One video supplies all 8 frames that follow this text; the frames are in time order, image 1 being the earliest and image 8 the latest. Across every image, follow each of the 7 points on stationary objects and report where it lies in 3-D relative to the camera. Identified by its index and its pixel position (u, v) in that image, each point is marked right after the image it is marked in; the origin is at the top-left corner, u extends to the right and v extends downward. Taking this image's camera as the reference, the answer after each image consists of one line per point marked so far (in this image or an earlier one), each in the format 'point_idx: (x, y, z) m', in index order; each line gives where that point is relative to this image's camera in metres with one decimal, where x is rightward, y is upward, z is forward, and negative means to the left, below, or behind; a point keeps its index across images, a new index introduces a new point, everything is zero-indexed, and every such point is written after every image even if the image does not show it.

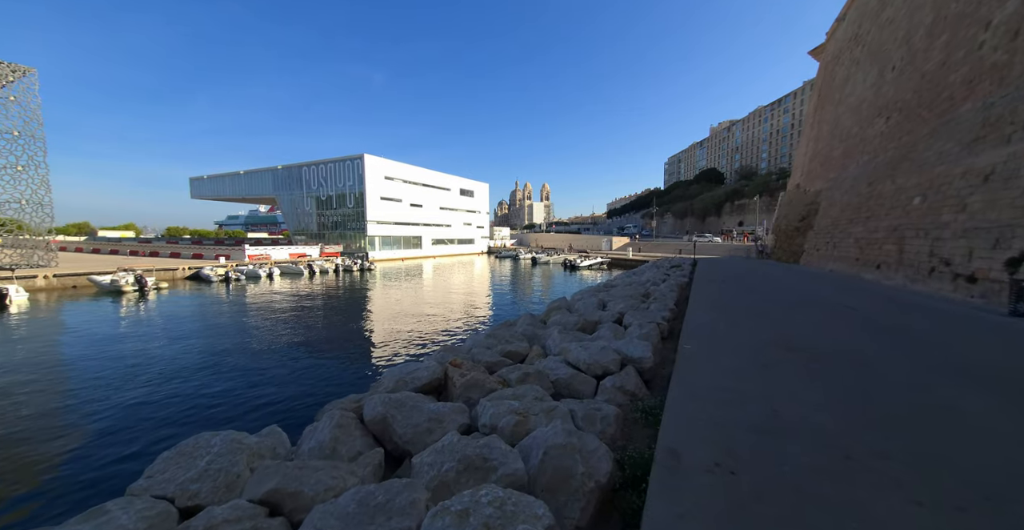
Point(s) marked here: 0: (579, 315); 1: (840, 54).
0: (+0.8, -0.6, +4.1) m
1: (+15.8, +10.1, +16.2) m
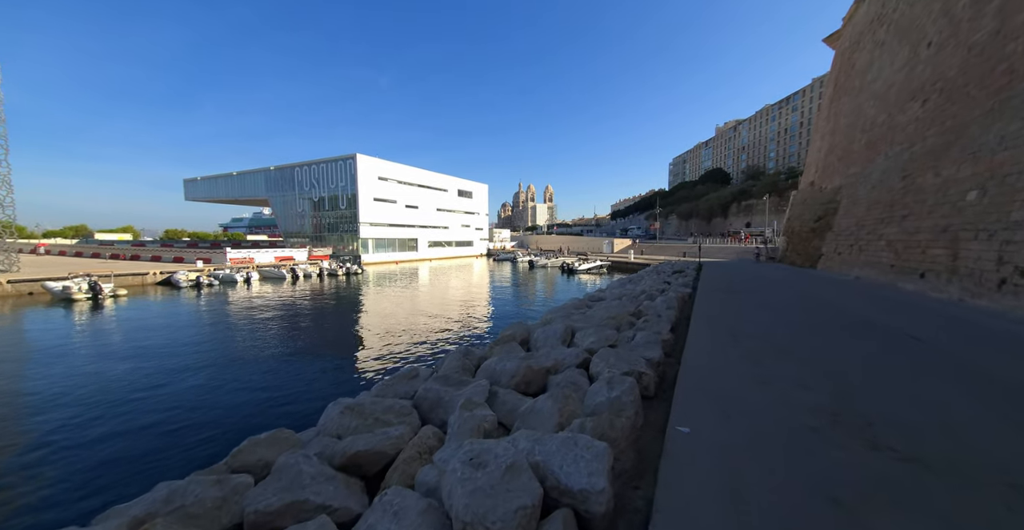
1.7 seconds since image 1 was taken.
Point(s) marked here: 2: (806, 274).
0: (+0.1, -0.8, +2.8) m
1: (+15.3, +9.9, +14.8) m
2: (+10.3, -0.3, +11.9) m
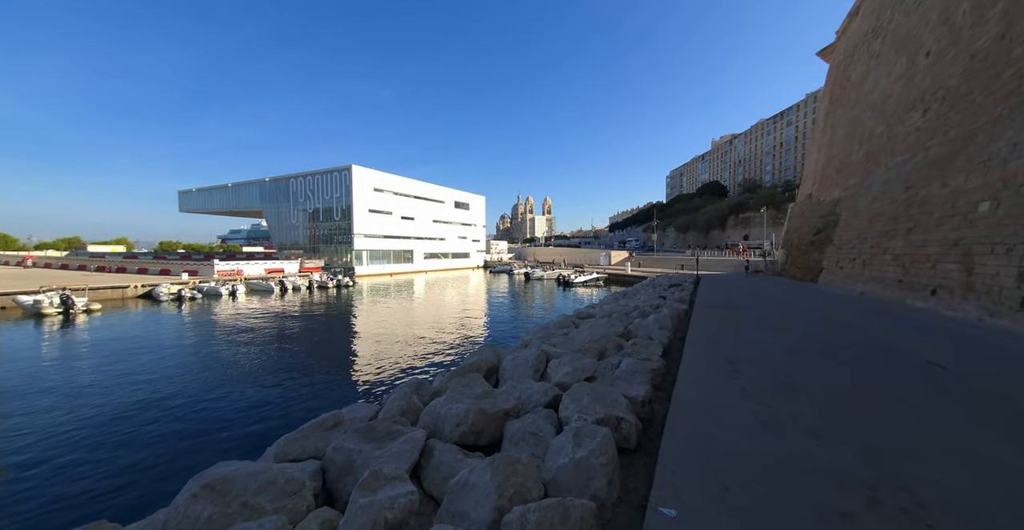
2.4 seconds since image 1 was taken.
0: (-0.2, -0.9, +2.3) m
1: (+14.9, +9.3, +14.7) m
2: (+10.0, -0.8, +11.5) m
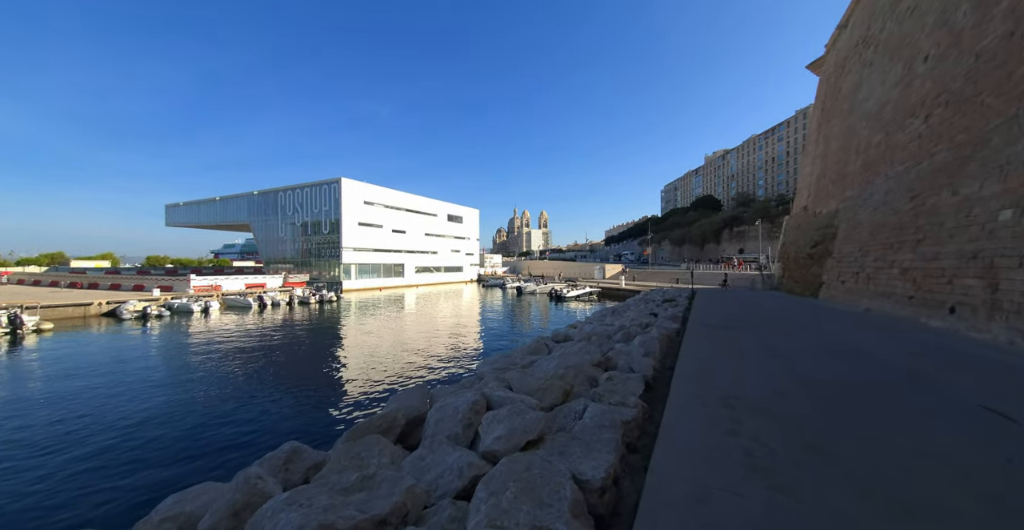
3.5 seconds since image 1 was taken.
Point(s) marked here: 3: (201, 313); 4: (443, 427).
0: (-0.7, -1.0, +1.5) m
1: (+14.3, +8.7, +14.5) m
2: (+9.4, -1.3, +10.8) m
3: (-18.4, -2.8, +20.0) m
4: (-0.4, -1.0, +2.1) m
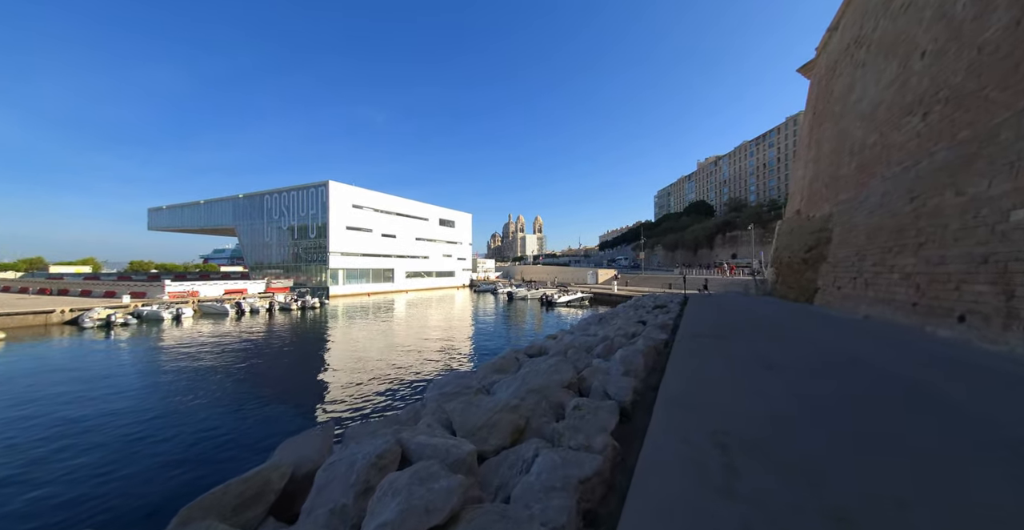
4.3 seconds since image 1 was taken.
0: (-1.1, -1.0, +1.0) m
1: (+13.8, +8.5, +14.3) m
2: (+8.9, -1.4, +10.4) m
3: (-19.1, -3.1, +19.1) m
4: (-0.8, -1.0, +1.6) m
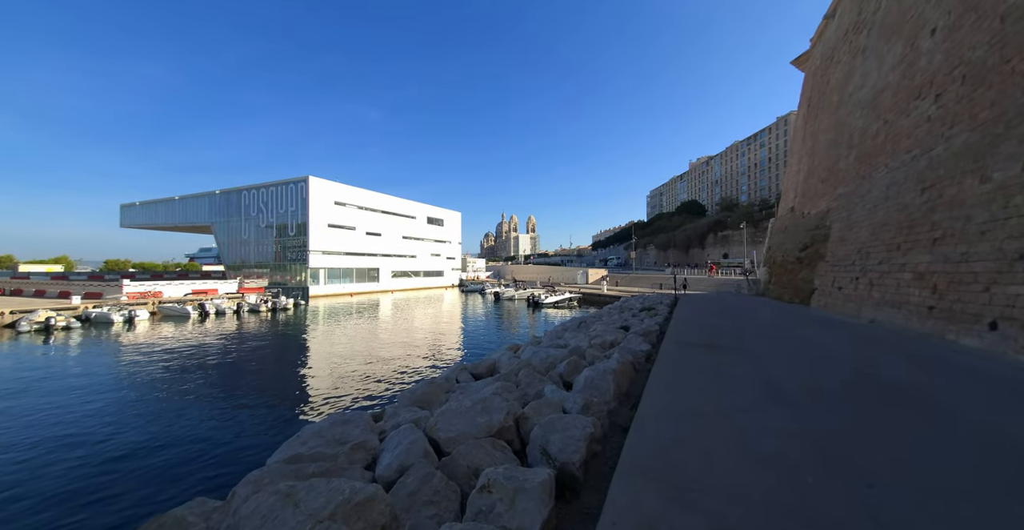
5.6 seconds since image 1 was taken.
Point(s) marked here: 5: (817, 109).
0: (-1.6, -1.0, 0.0) m
1: (+12.9, +8.5, +13.6) m
2: (+8.2, -1.4, +9.6) m
3: (-20.0, -3.0, +17.8) m
4: (-1.4, -1.0, +0.6) m
5: (+13.5, +6.9, +15.0) m
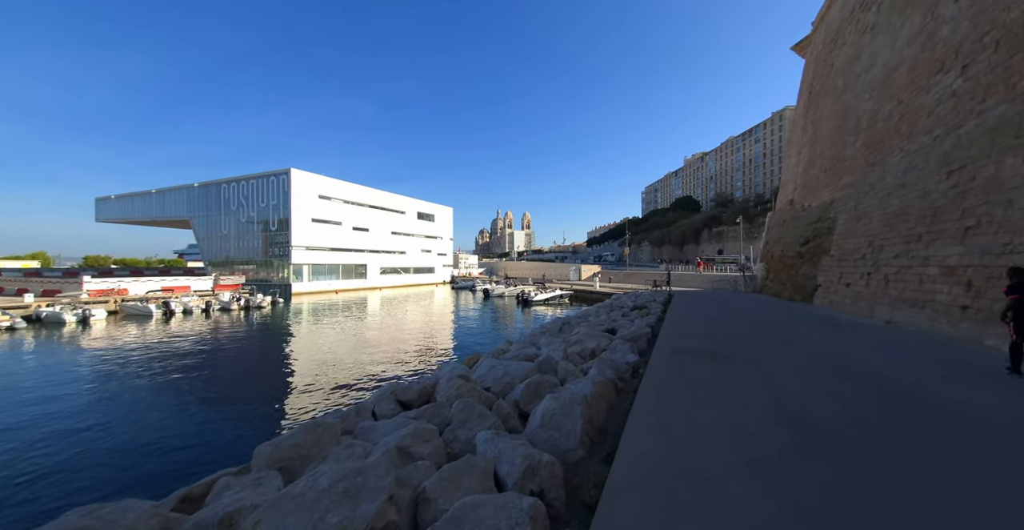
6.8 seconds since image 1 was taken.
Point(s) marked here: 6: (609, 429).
0: (-2.1, -0.9, -0.9) m
1: (+12.3, +8.7, +12.7) m
2: (+7.6, -1.2, +8.8) m
3: (-20.6, -2.8, +16.6) m
4: (-1.8, -1.0, -0.3) m
5: (+12.9, +7.1, +14.2) m
6: (+0.8, -1.2, +2.6) m
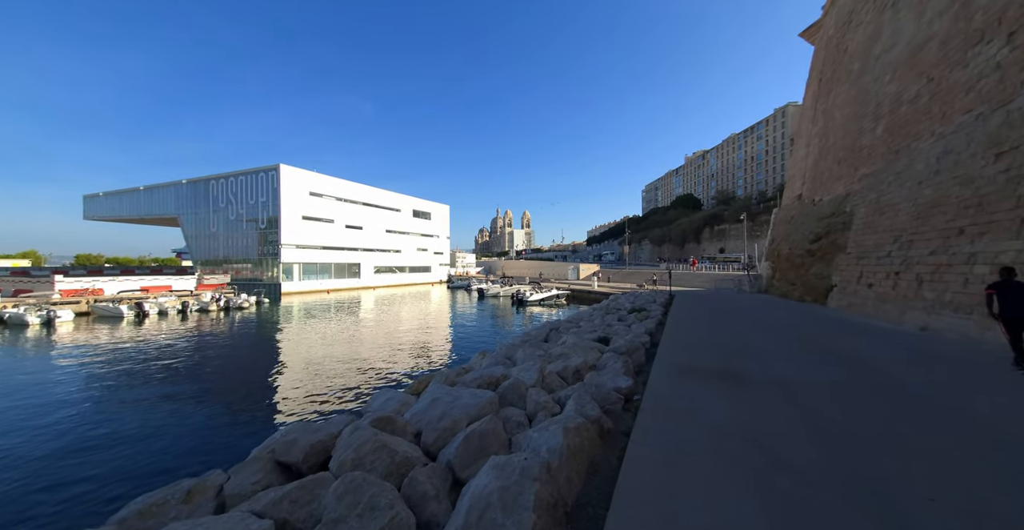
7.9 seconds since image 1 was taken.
0: (-2.4, -0.9, -1.8) m
1: (+12.0, +8.8, +11.8) m
2: (+7.3, -1.2, +7.9) m
3: (-21.0, -2.8, +15.8) m
4: (-2.2, -1.0, -1.2) m
5: (+12.6, +7.2, +13.3) m
6: (+0.4, -1.2, +1.7) m
